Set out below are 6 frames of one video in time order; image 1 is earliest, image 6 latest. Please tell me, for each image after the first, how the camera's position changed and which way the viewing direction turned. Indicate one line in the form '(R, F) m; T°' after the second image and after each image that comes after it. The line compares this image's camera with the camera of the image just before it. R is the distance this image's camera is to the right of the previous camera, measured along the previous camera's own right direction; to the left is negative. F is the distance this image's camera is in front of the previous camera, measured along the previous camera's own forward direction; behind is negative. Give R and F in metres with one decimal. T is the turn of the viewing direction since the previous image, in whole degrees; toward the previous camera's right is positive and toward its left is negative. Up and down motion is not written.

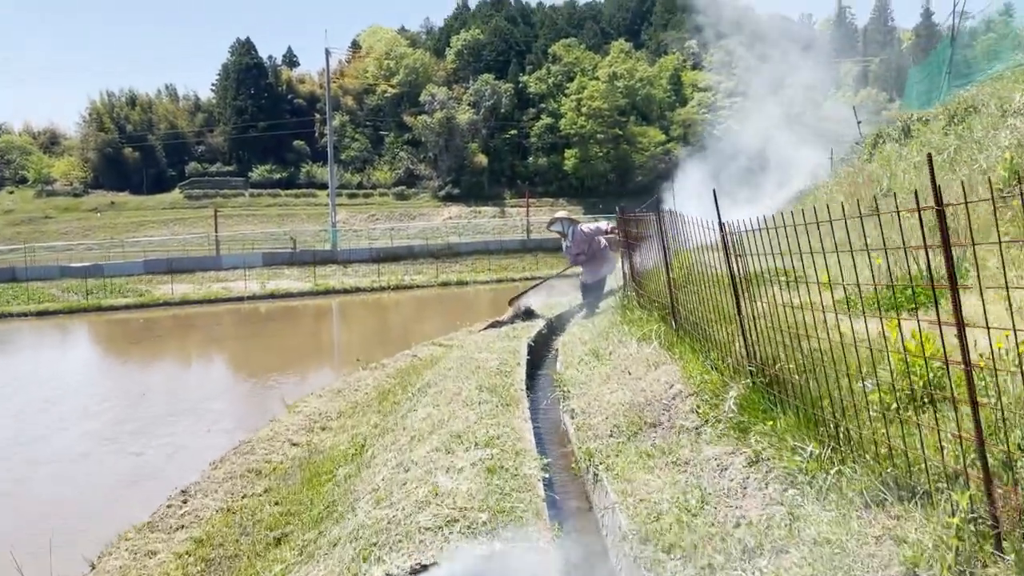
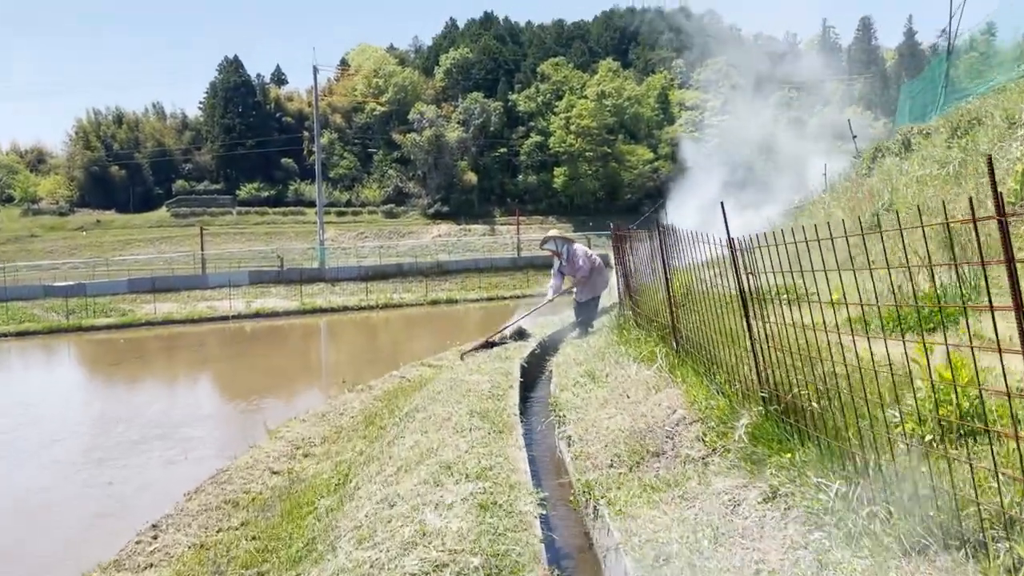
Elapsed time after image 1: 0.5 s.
(0.0, +0.3) m; +1°
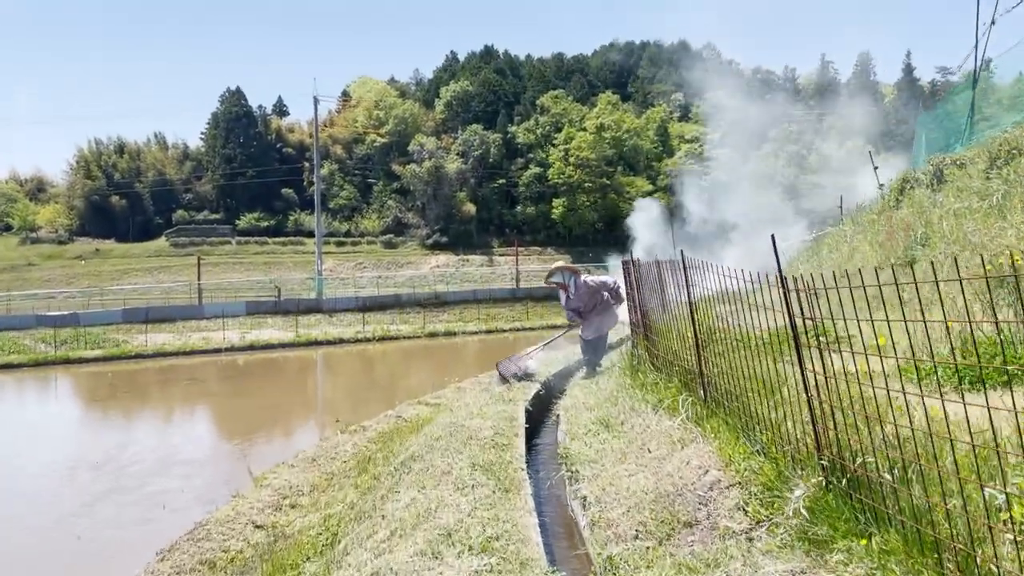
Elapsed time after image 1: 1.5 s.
(-0.1, +0.5) m; 0°
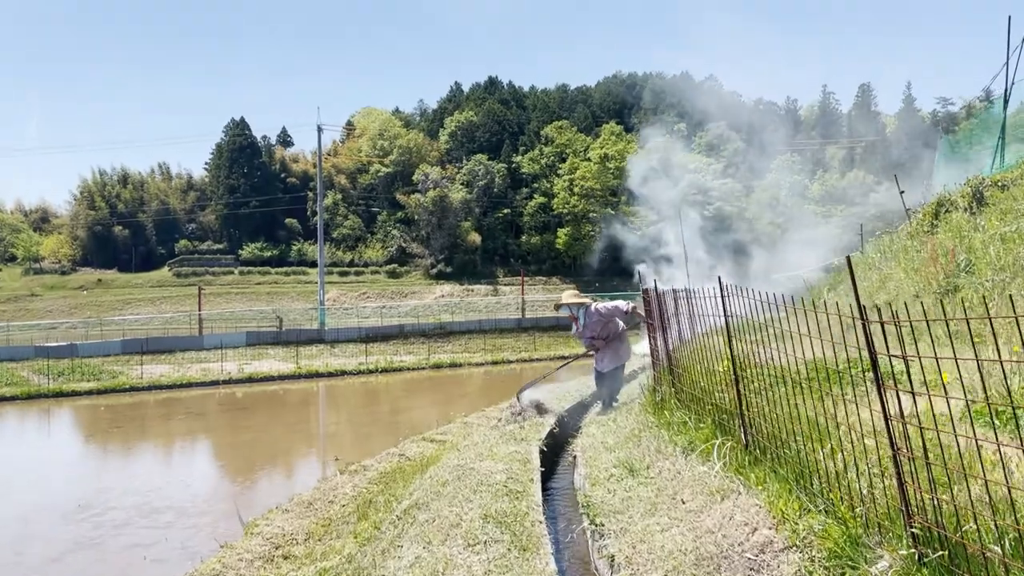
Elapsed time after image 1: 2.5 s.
(-0.1, +0.5) m; 0°
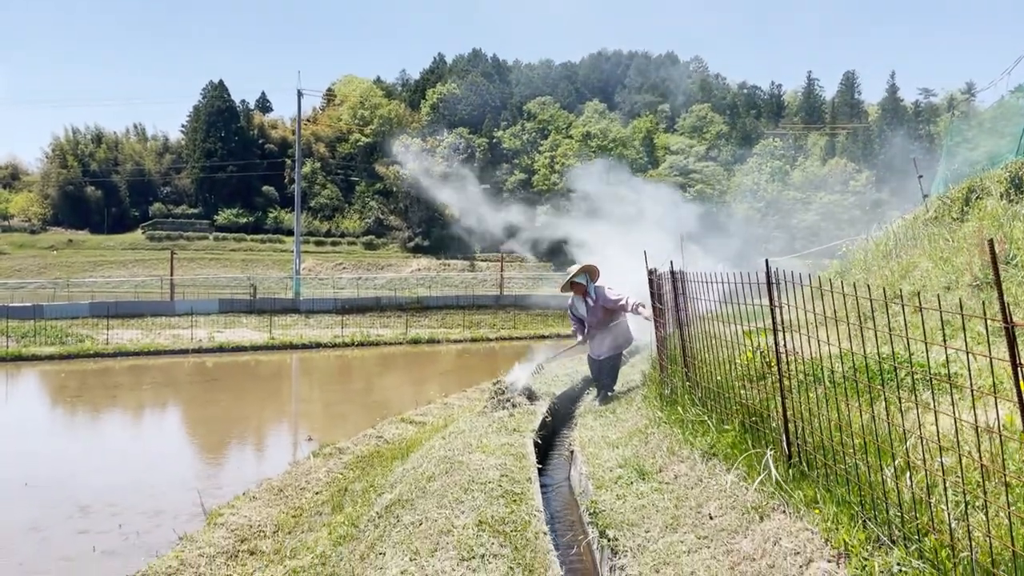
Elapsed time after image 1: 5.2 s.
(-0.2, +0.6) m; +2°
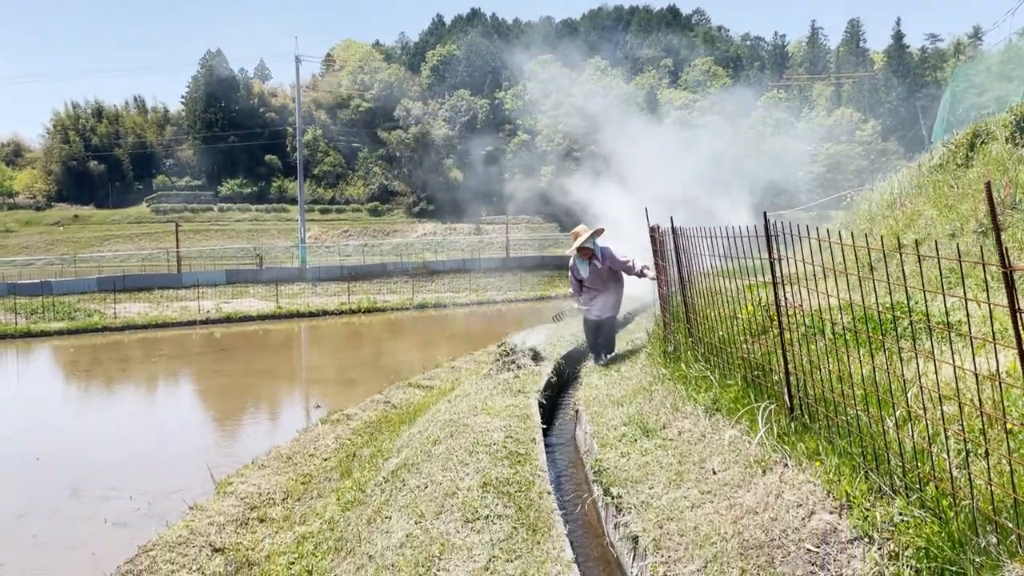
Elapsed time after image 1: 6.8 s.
(+0.1, 0.0) m; -1°
